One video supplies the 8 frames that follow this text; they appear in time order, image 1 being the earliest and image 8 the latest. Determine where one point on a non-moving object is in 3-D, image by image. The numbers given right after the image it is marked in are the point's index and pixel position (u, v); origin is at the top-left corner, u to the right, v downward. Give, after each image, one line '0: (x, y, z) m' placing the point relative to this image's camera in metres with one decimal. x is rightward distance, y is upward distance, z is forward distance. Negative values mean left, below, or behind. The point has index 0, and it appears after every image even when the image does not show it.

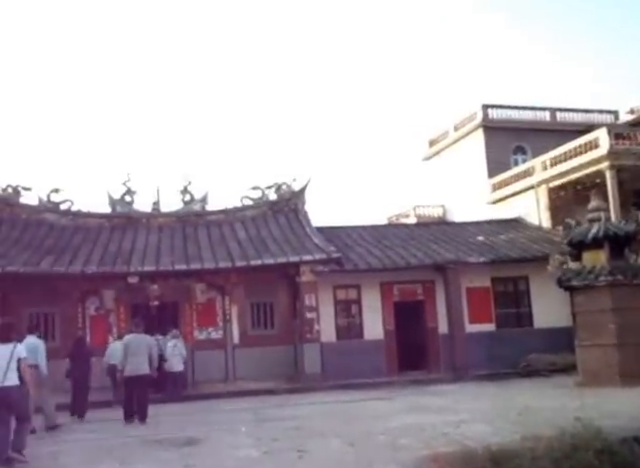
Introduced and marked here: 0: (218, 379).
0: (-2.3, -3.3, +17.0) m
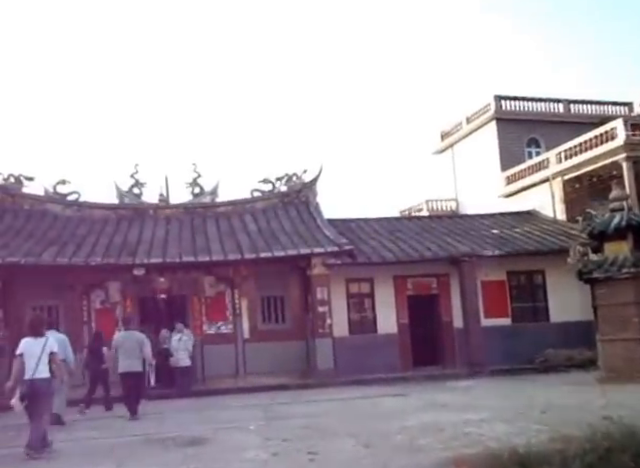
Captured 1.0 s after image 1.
0: (-2.0, -3.1, +16.7) m
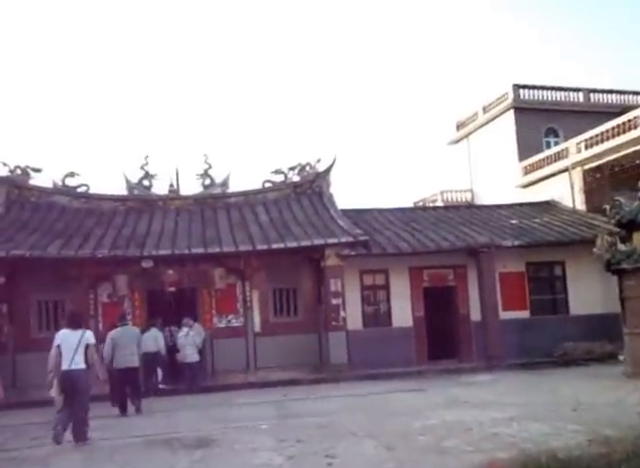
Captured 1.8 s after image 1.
0: (-1.7, -2.9, +16.2) m
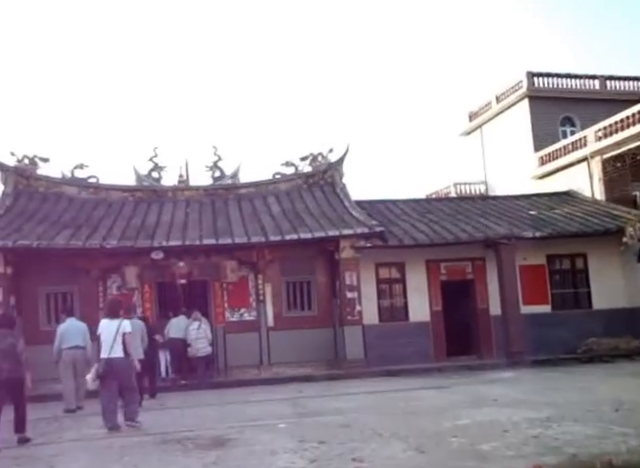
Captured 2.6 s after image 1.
0: (-1.4, -2.7, +15.7) m
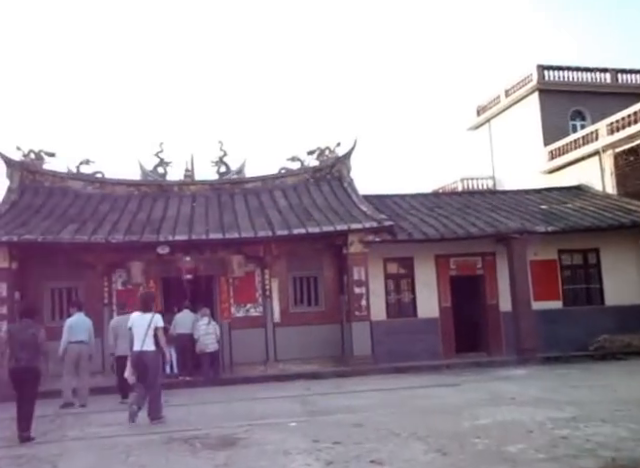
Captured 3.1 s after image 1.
0: (-1.3, -2.6, +15.5) m
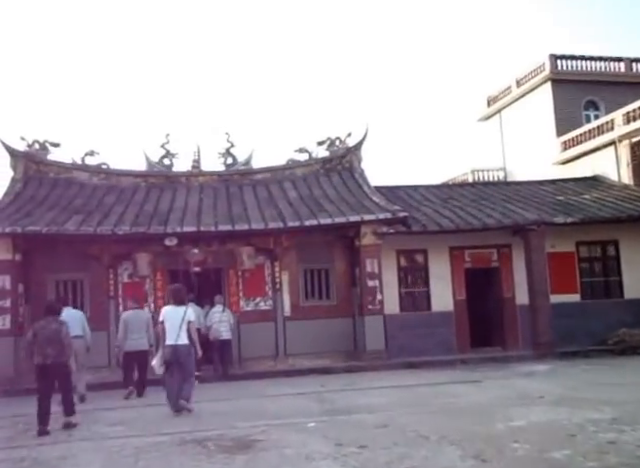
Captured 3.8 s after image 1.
0: (-1.0, -2.4, +15.0) m
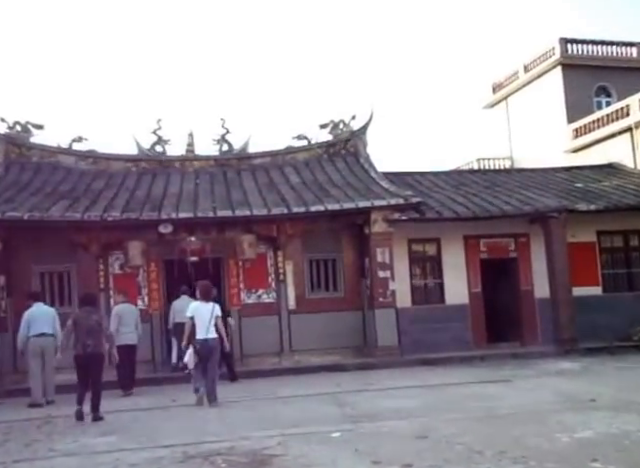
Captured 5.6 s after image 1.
0: (-0.9, -2.2, +14.0) m
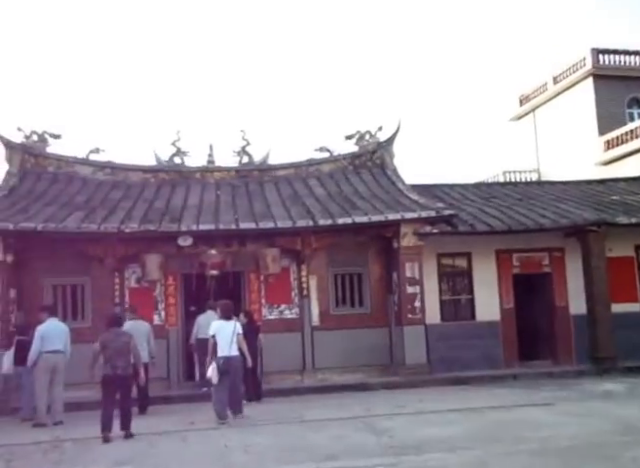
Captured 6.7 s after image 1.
0: (-0.5, -2.4, +13.4) m
